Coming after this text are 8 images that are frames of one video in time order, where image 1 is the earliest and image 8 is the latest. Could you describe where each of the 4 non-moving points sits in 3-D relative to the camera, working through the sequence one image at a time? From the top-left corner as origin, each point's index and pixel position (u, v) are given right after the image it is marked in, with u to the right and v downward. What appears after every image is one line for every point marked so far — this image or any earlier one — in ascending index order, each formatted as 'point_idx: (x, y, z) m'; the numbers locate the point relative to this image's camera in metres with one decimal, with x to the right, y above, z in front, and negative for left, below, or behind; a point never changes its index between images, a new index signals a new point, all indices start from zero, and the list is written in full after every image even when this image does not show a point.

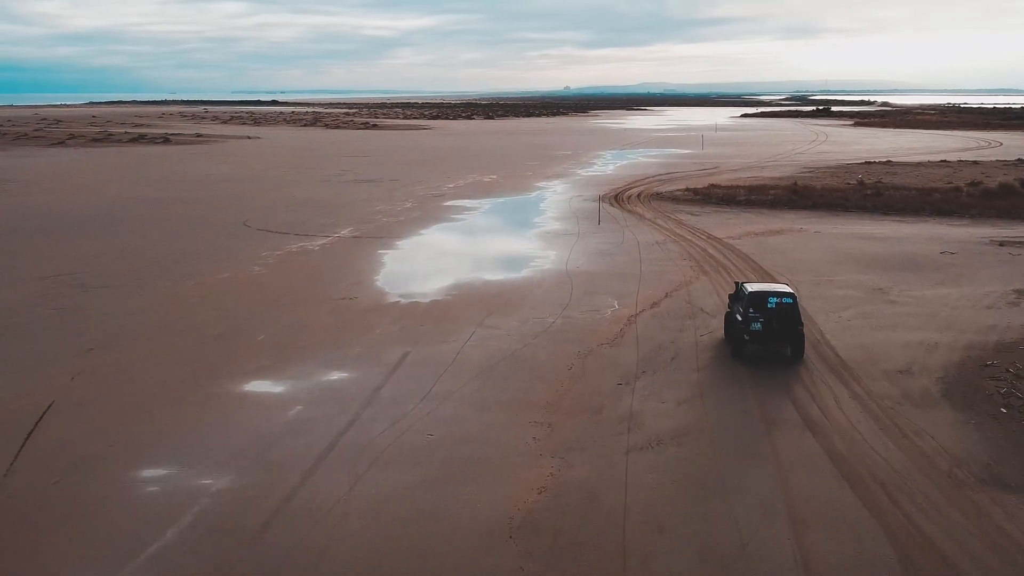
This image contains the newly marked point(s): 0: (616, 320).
0: (+1.9, -0.6, +17.3) m
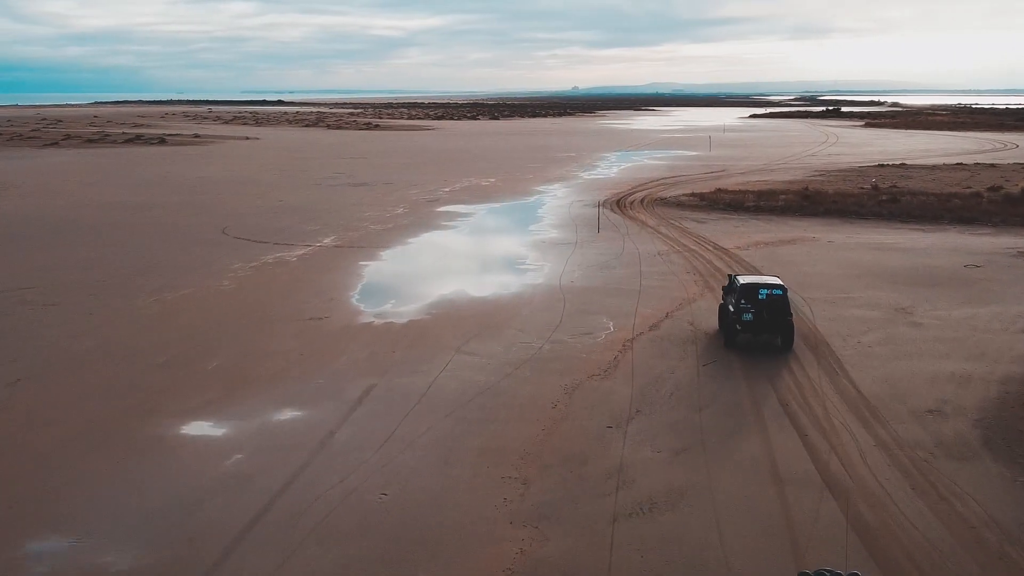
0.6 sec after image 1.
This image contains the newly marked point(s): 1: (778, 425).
0: (+1.6, -0.9, +15.6) m
1: (+3.2, -1.7, +11.8) m
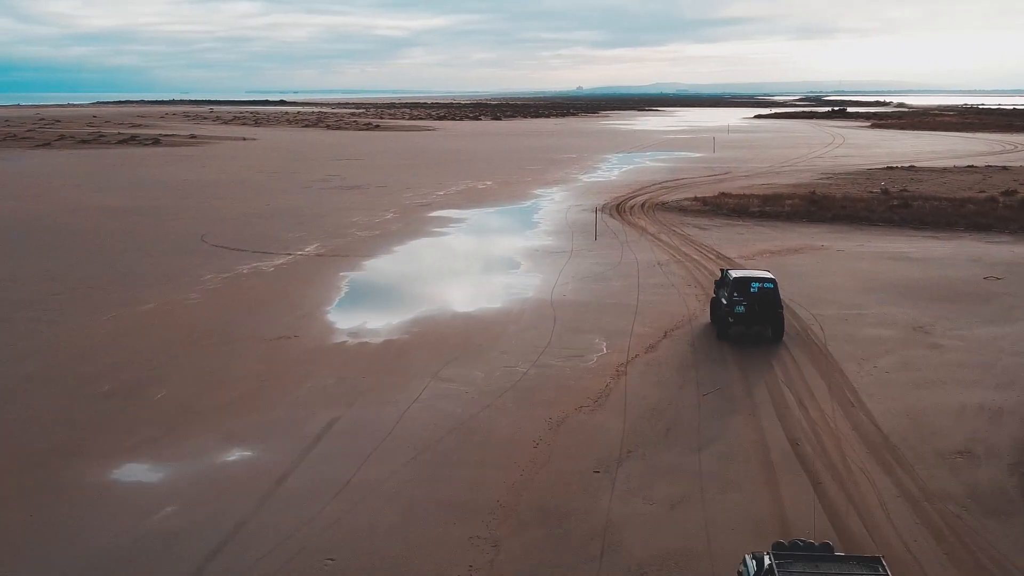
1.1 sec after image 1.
0: (+1.3, -1.2, +14.2) m
1: (+2.9, -1.9, +10.4) m
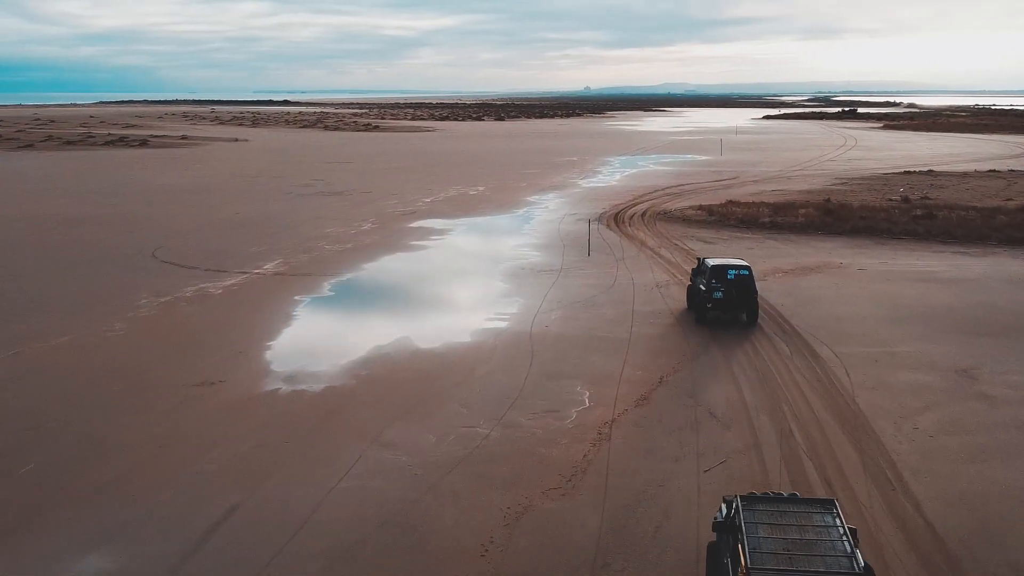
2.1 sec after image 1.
0: (+0.8, -1.7, +11.6) m
1: (+2.4, -2.5, +7.8) m
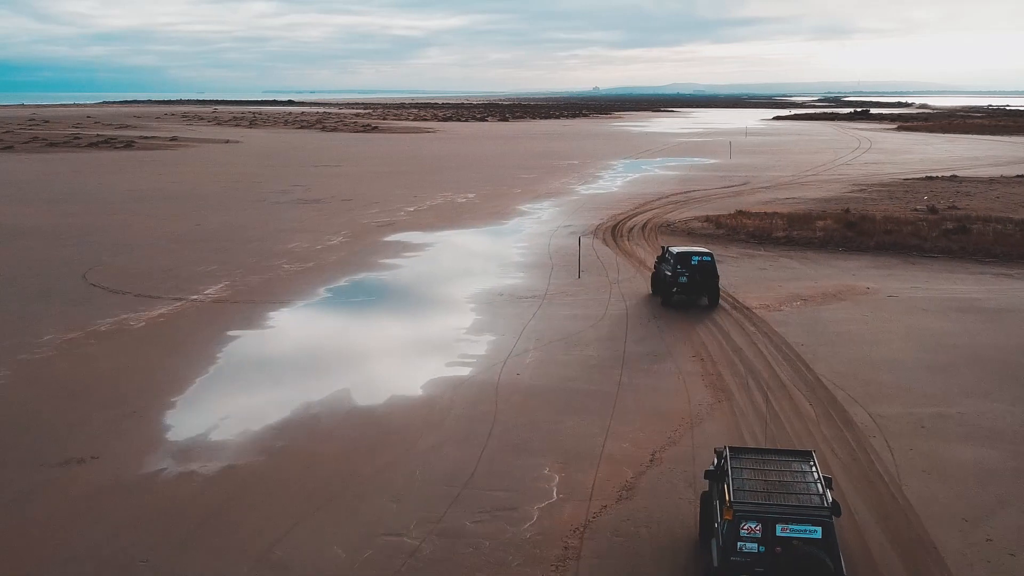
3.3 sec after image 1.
0: (+0.3, -2.3, +8.7) m
1: (+1.8, -3.0, +4.8) m
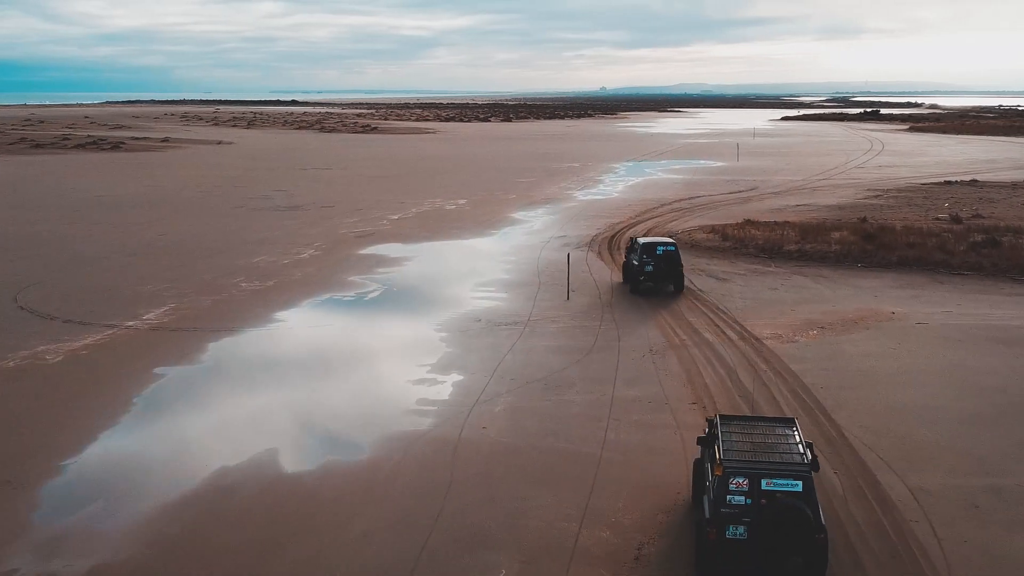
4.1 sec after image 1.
0: (-0.2, -2.7, +6.4) m
1: (+1.3, -3.5, +2.6) m
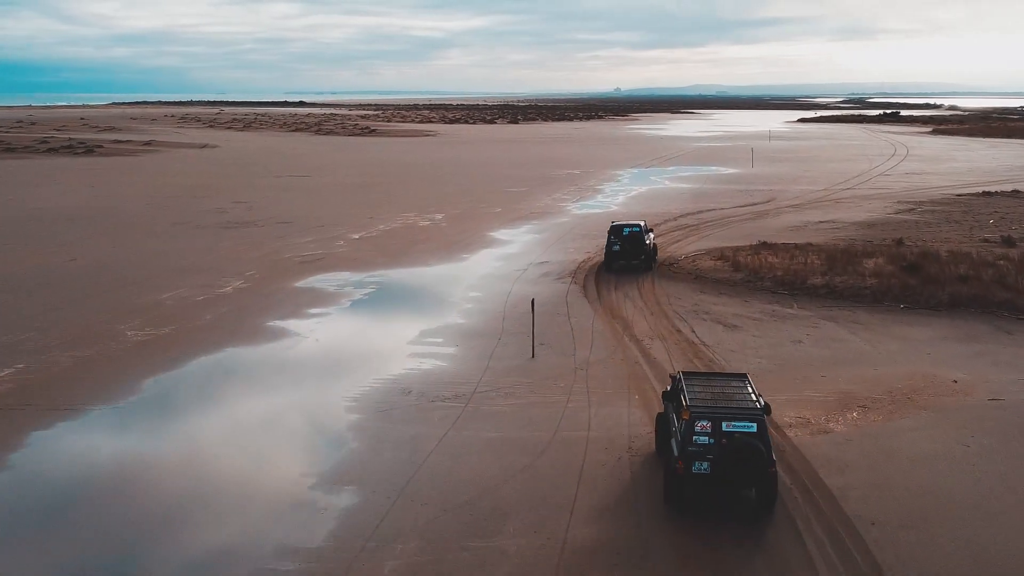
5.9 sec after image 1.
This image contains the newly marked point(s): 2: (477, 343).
0: (-1.2, -3.6, +2.2) m
1: (+0.3, -4.3, -1.6) m
2: (-0.6, -0.9, +15.6) m
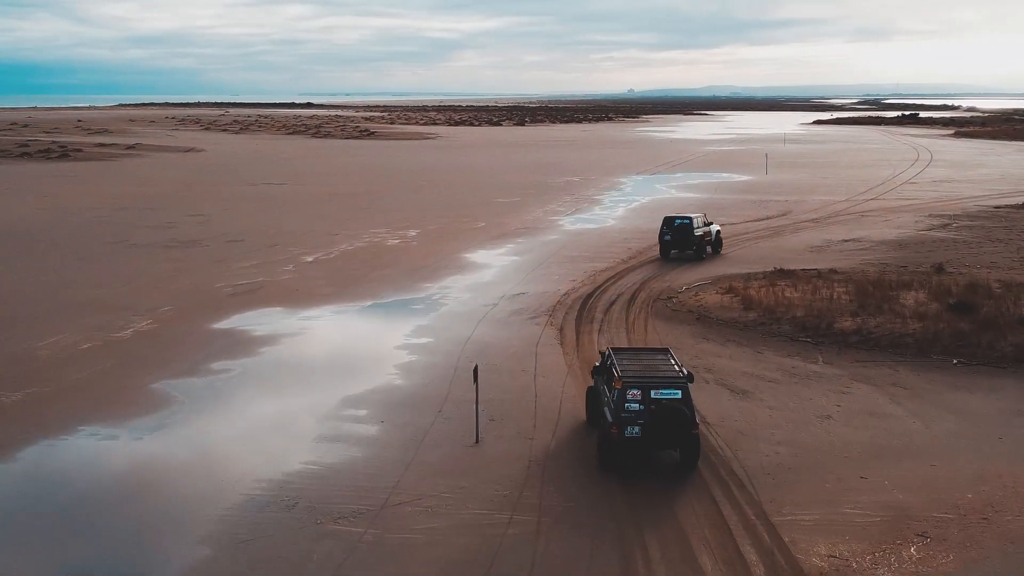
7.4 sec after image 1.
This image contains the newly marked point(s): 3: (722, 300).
0: (-2.1, -4.3, -1.4) m
1: (-0.6, -5.0, -5.2) m
2: (-1.3, -1.7, +12.0) m
3: (+4.0, -0.2, +18.5) m
